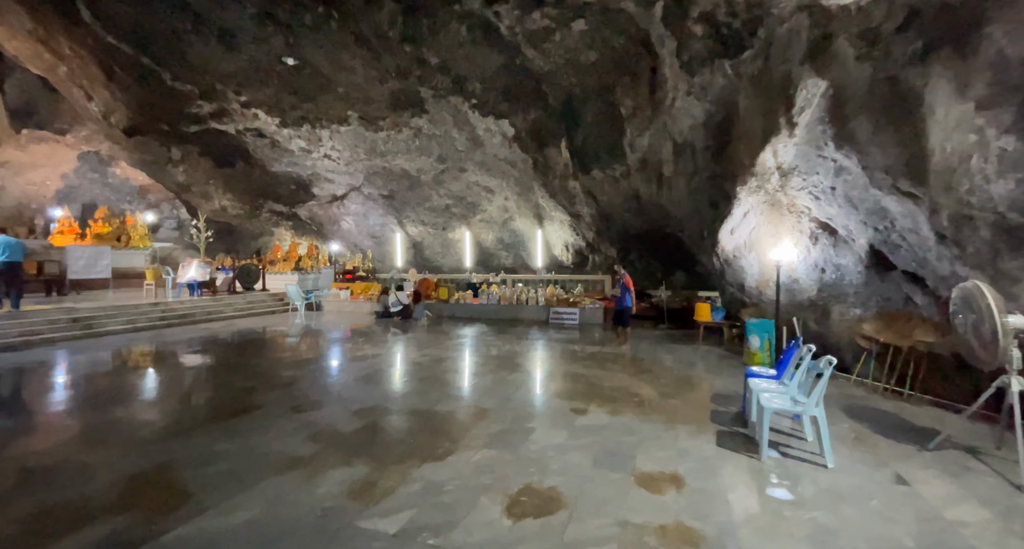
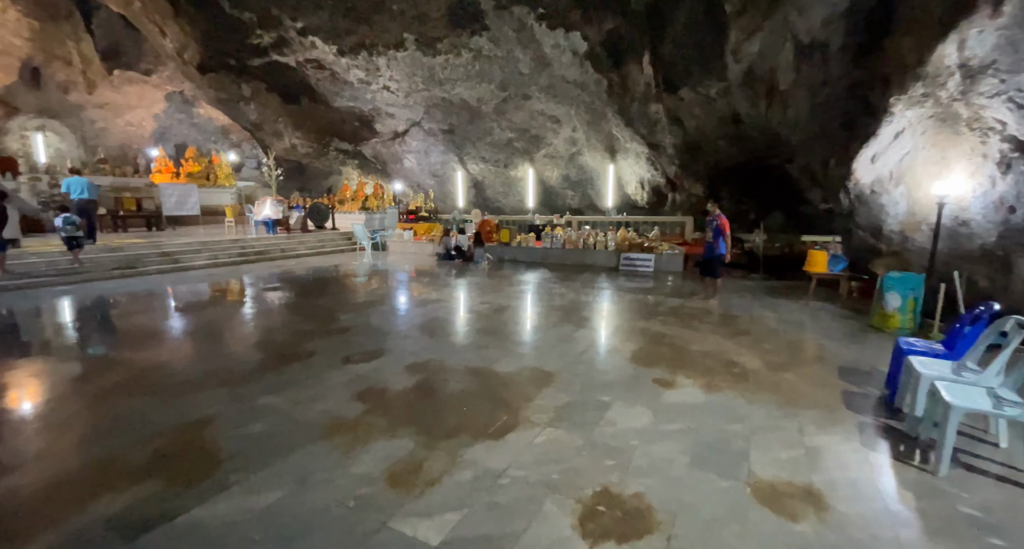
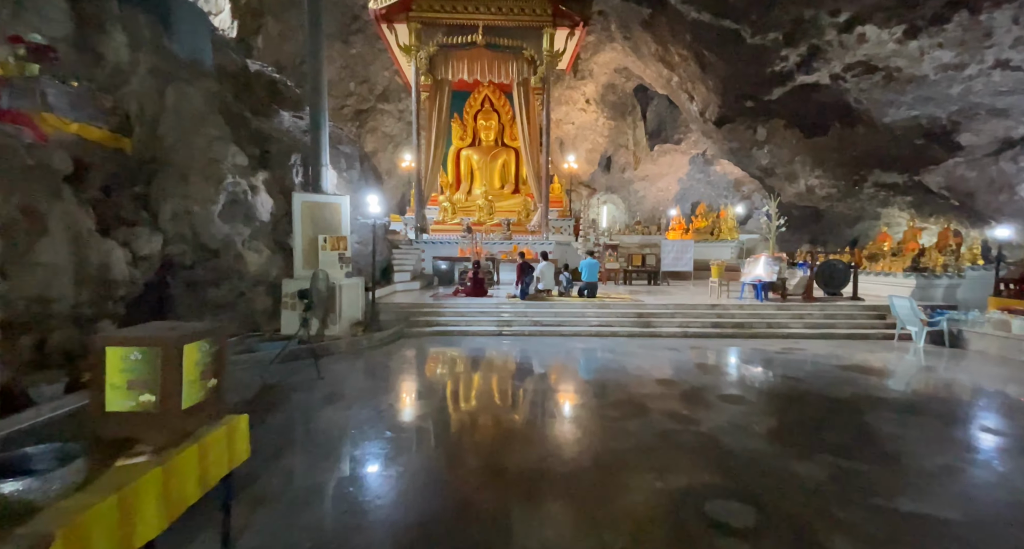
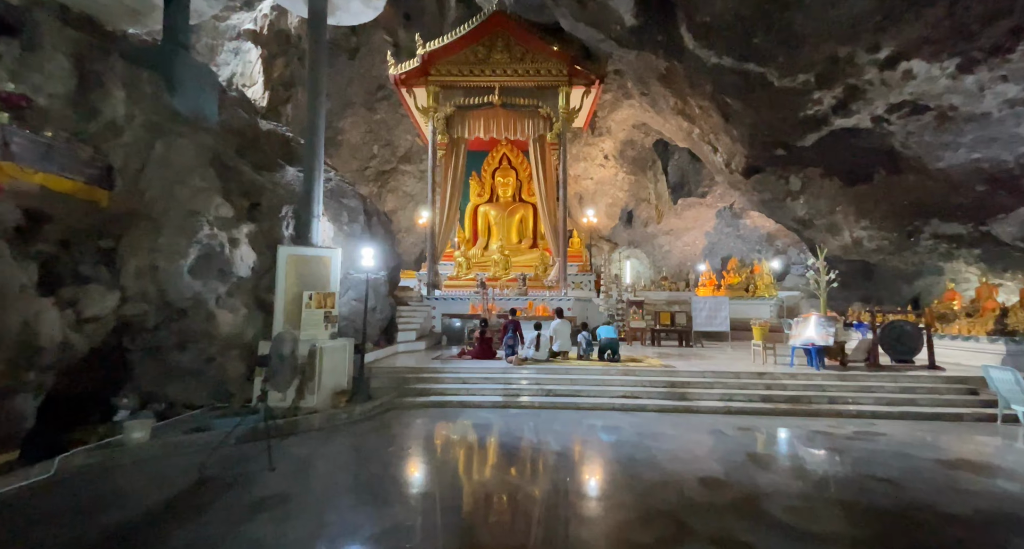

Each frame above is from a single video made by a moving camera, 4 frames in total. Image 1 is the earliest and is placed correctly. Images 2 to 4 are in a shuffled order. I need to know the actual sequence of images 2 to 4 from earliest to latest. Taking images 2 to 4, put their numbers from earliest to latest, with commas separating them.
2, 3, 4
